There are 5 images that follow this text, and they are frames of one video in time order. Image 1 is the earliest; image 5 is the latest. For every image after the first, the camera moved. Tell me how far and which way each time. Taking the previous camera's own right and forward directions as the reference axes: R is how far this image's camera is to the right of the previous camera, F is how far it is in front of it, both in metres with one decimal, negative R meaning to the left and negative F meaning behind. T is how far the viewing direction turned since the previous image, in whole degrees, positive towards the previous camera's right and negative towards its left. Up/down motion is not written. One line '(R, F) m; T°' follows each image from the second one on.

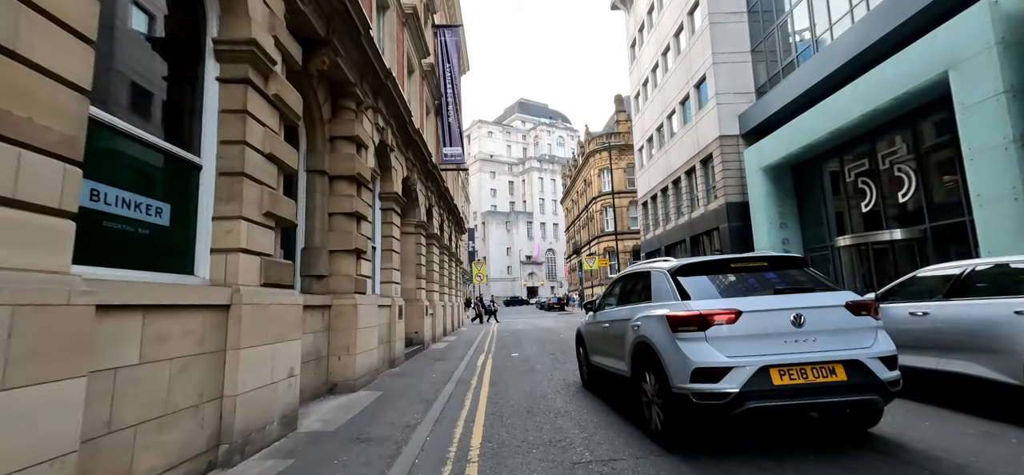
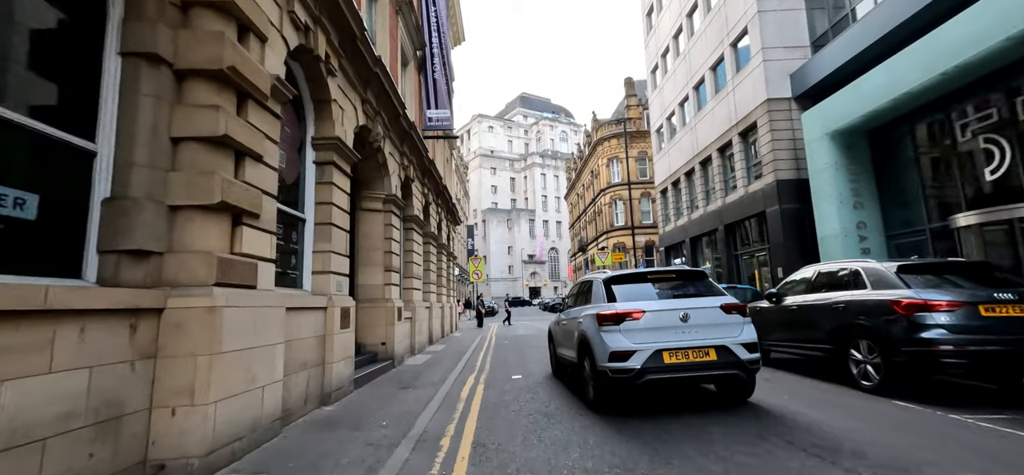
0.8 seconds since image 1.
(0.0, +2.2) m; 0°
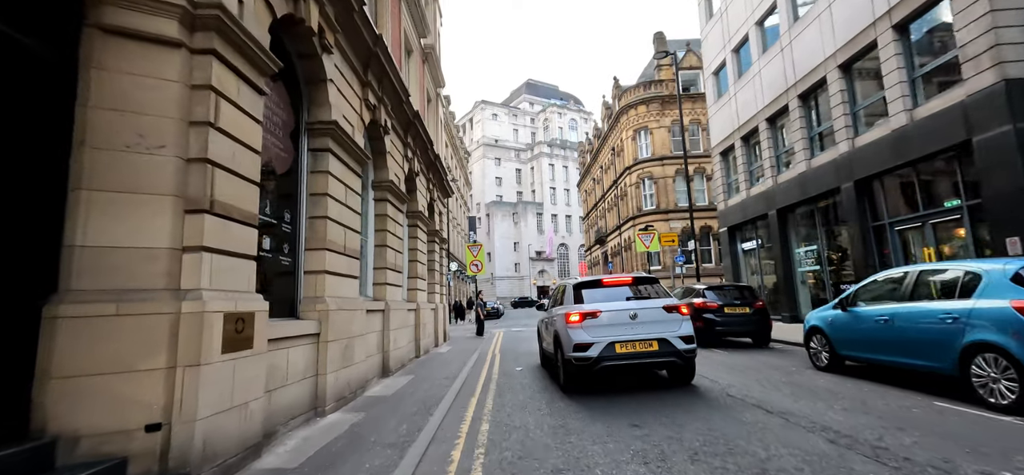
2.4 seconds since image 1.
(-0.1, +4.3) m; -1°
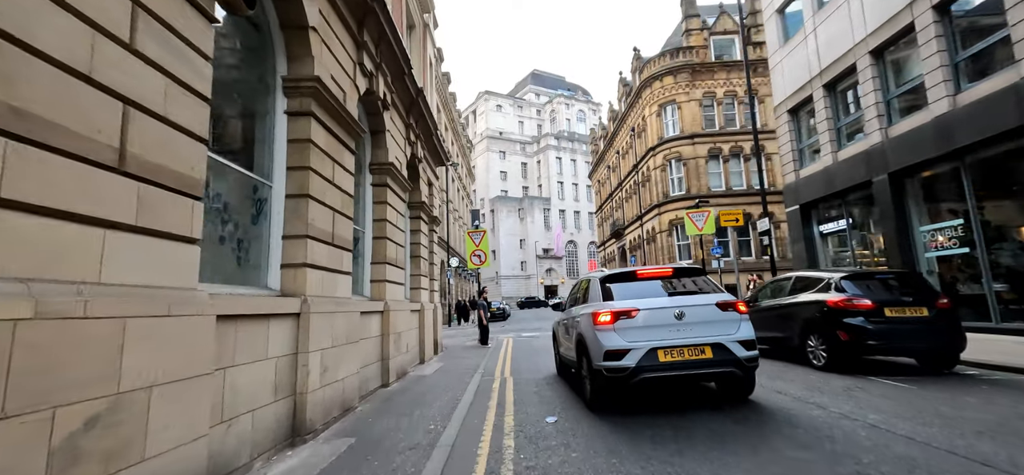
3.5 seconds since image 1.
(-0.2, +2.7) m; -1°
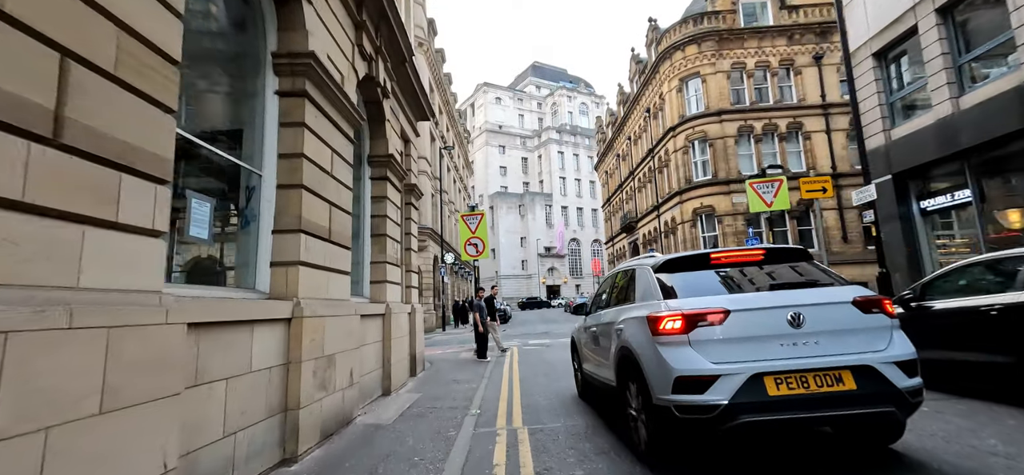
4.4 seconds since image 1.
(-0.1, +2.3) m; 0°
